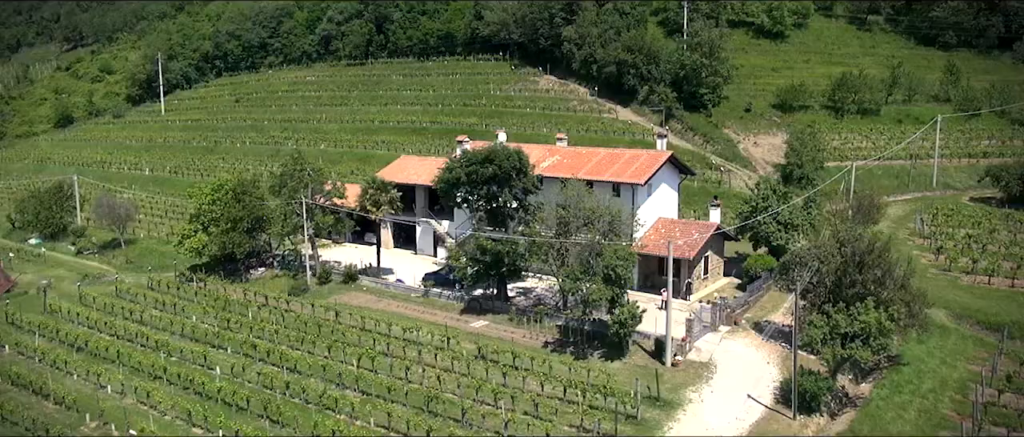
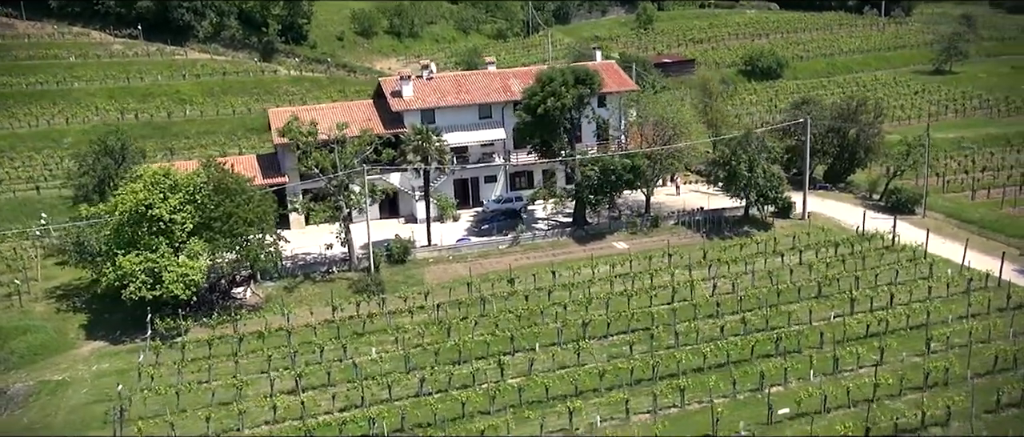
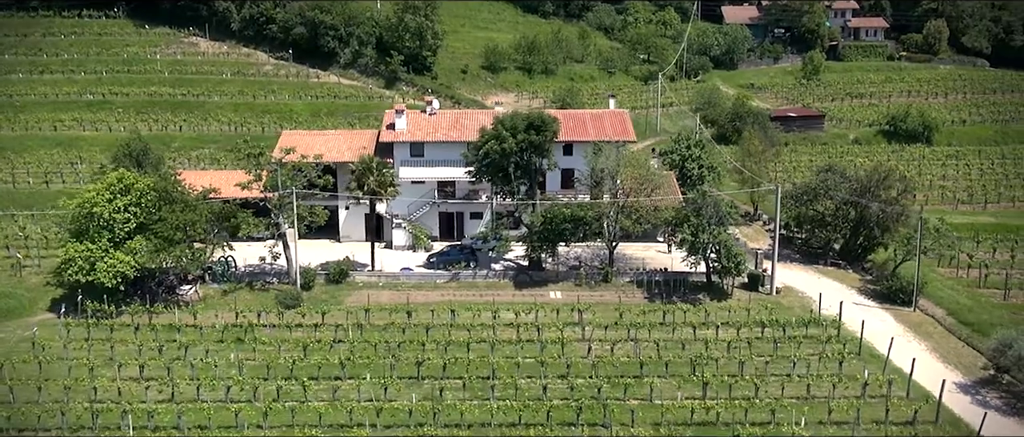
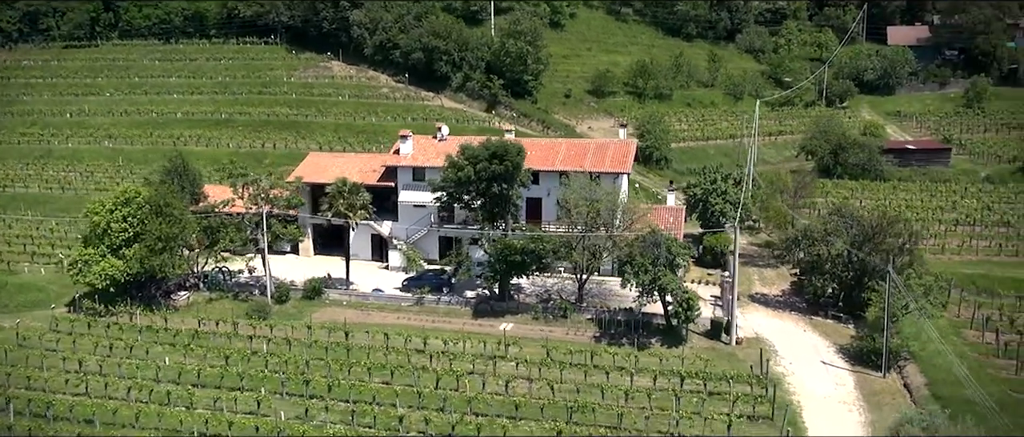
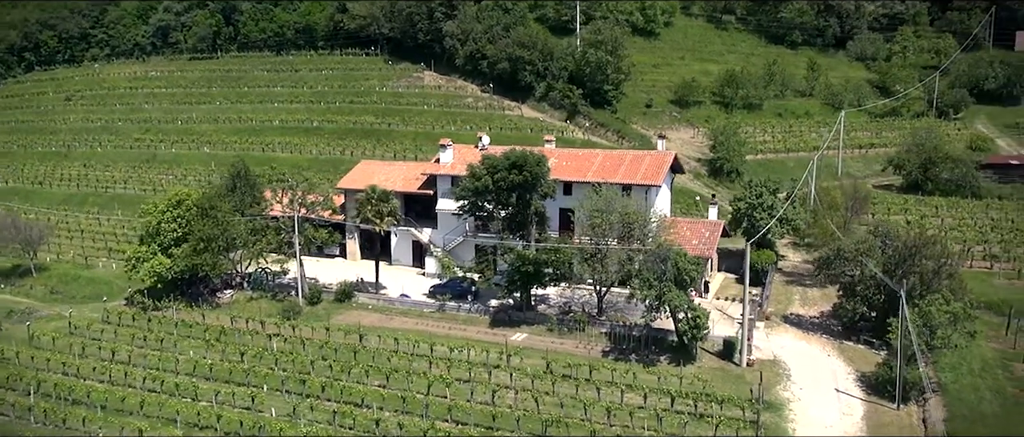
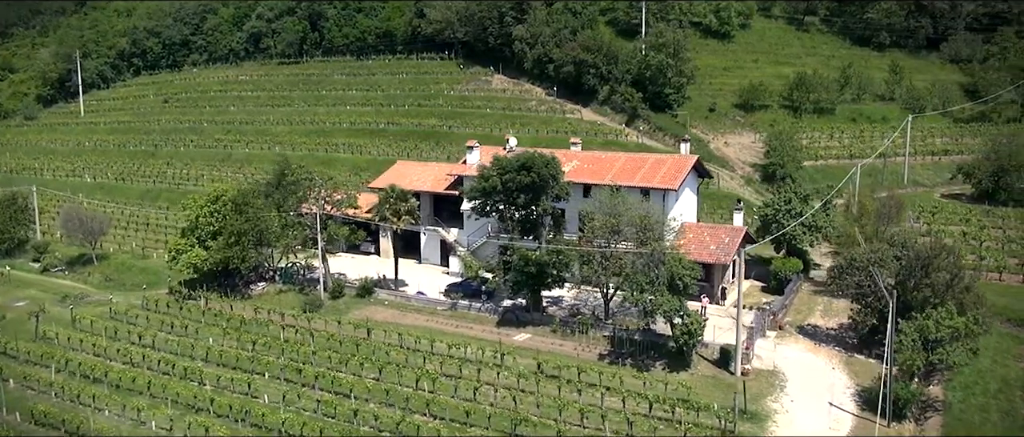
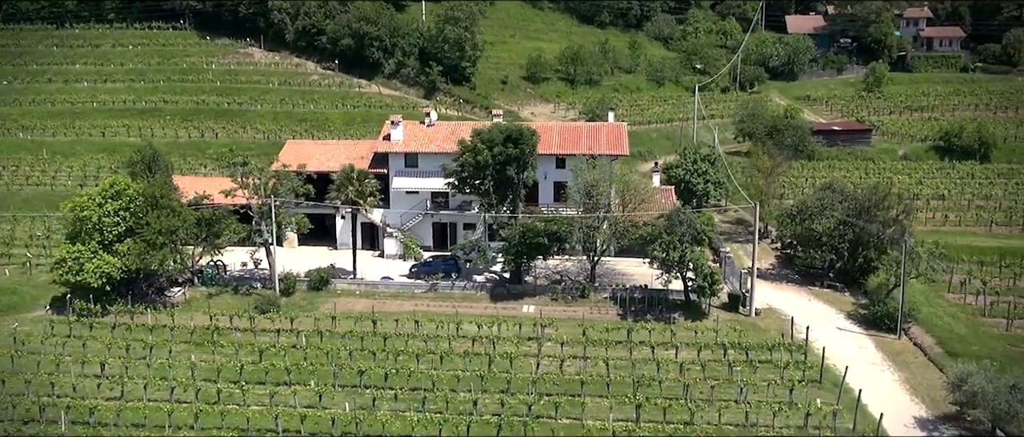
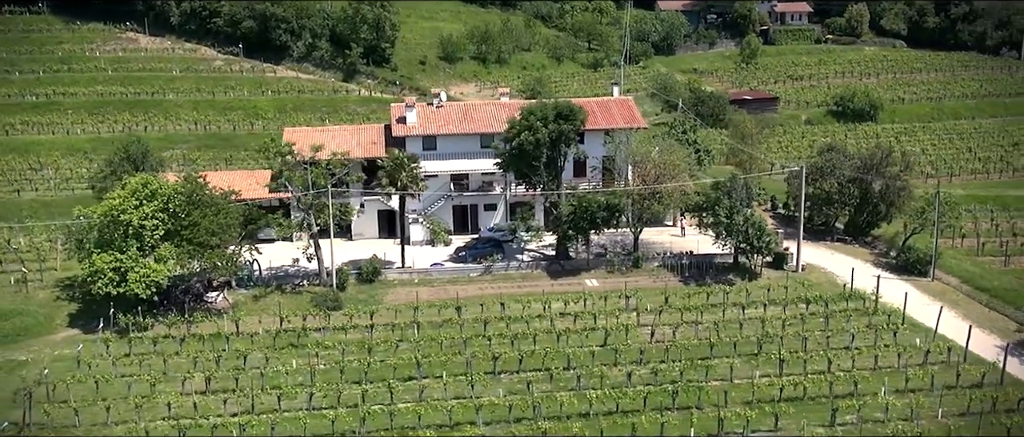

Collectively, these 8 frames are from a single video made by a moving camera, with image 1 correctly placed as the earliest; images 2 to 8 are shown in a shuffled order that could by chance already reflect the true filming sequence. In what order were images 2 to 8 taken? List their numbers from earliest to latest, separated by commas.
6, 5, 4, 7, 3, 8, 2
